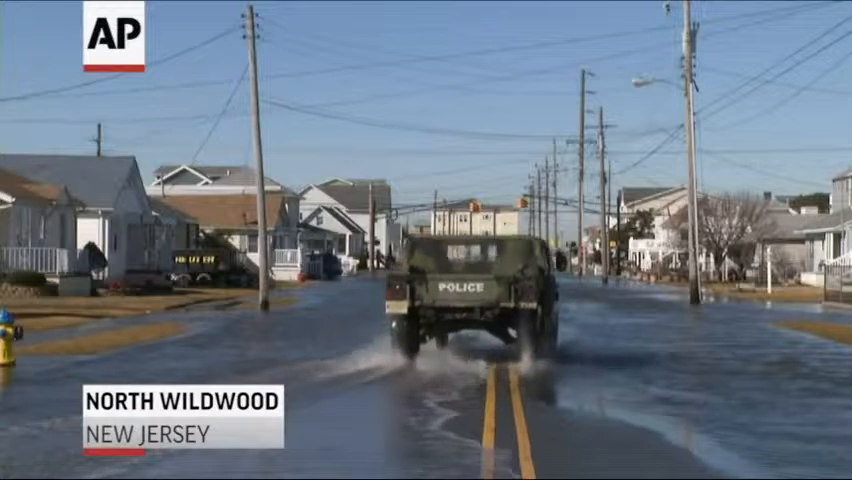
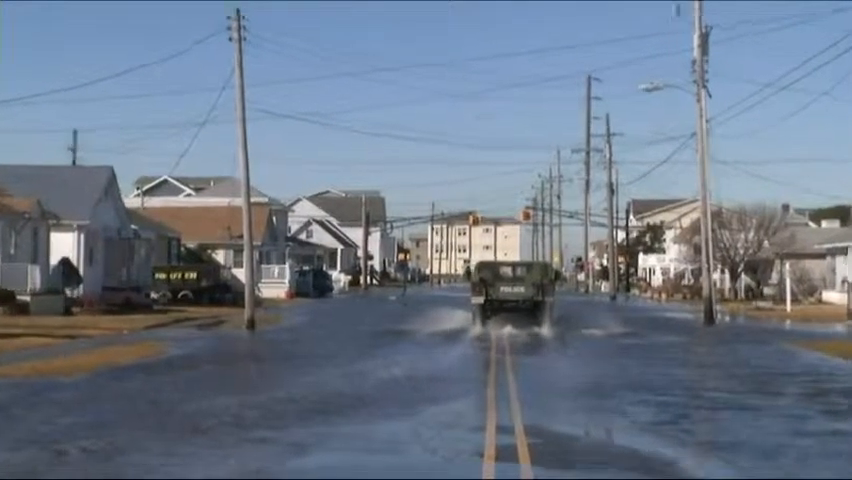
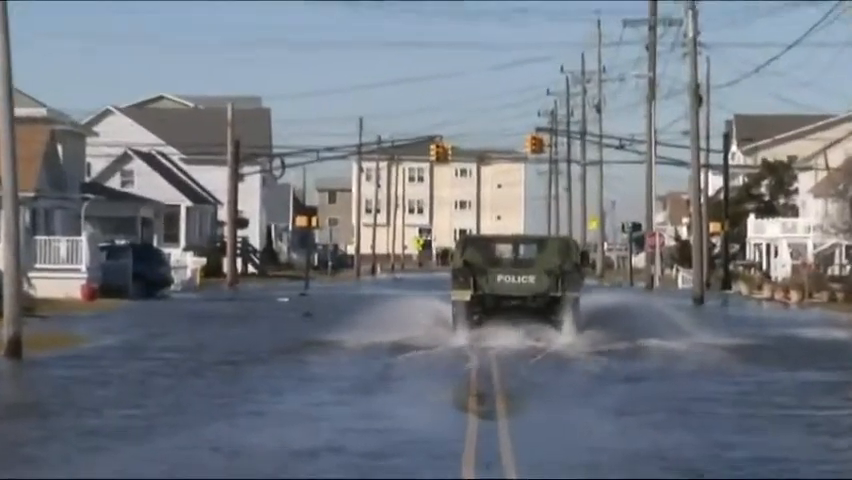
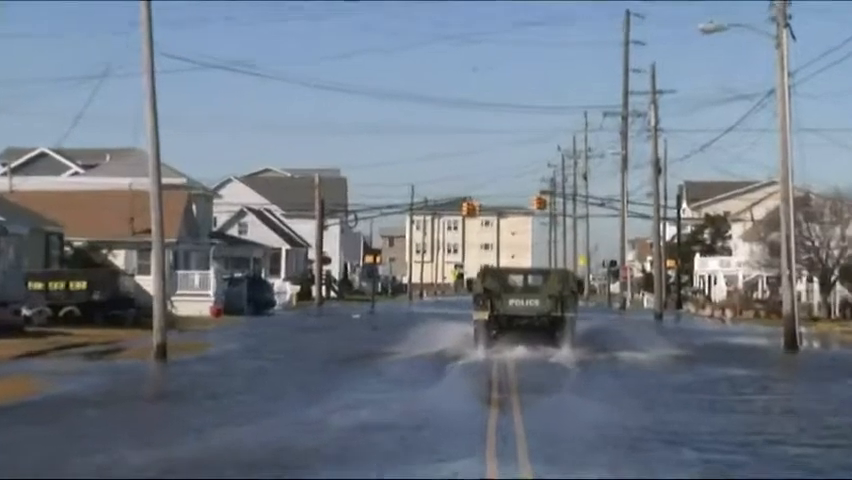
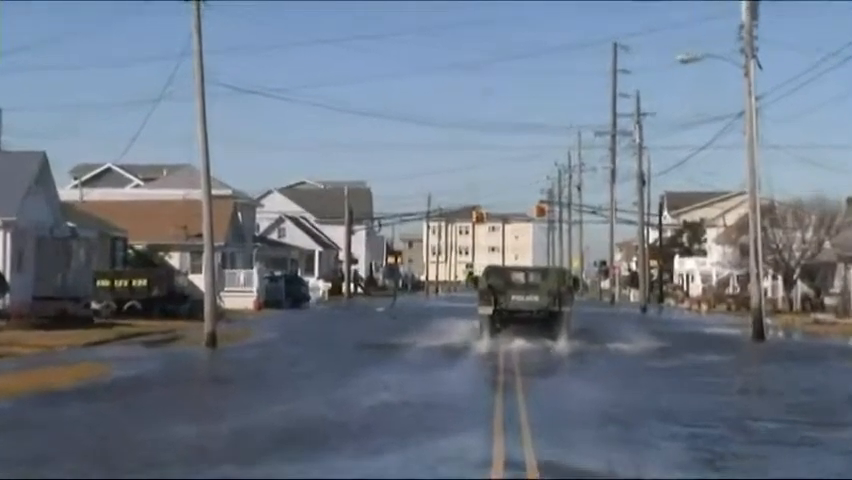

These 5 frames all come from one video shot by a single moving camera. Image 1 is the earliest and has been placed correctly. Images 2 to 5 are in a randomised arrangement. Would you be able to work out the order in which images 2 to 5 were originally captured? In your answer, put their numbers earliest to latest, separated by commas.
2, 5, 4, 3
